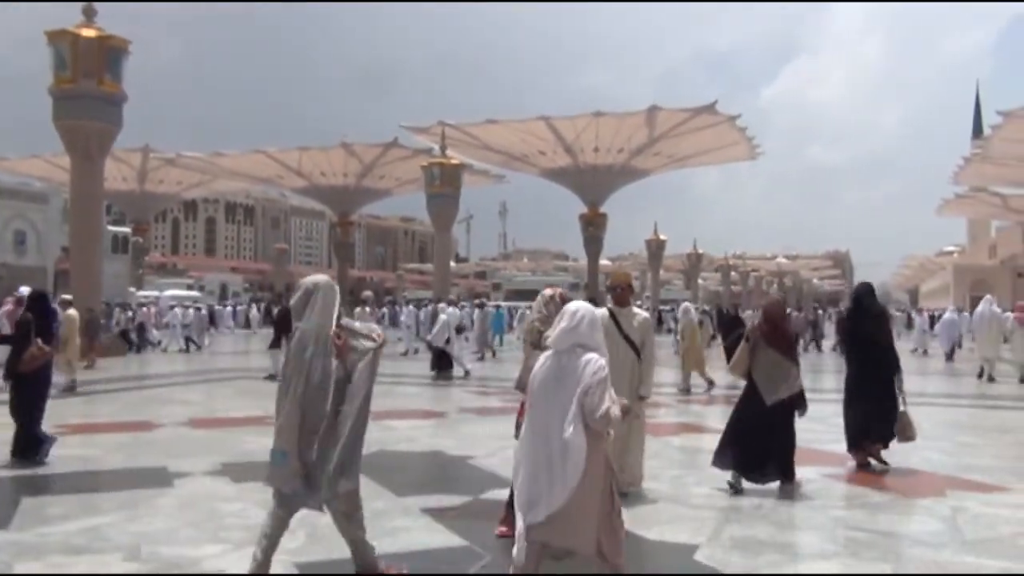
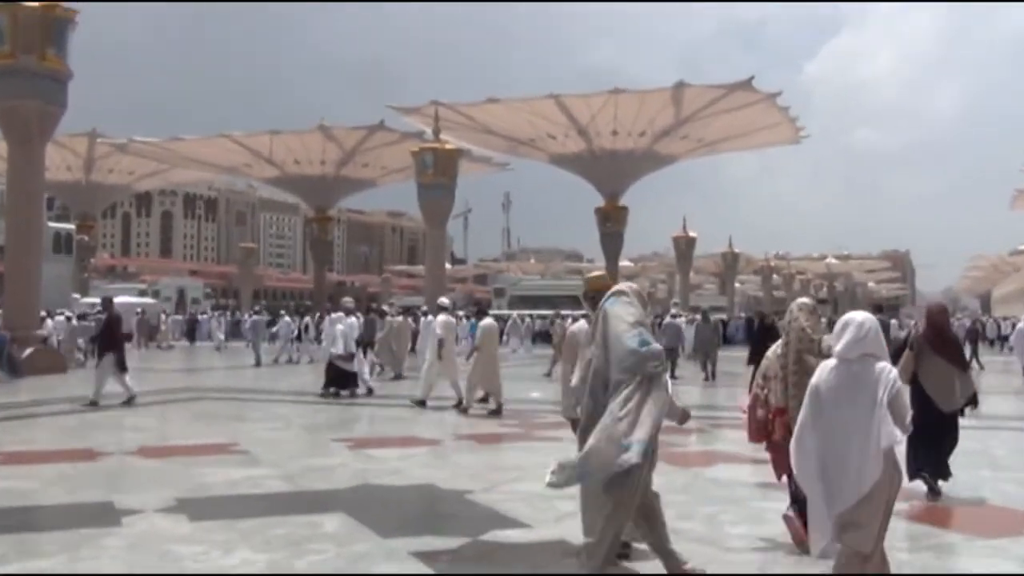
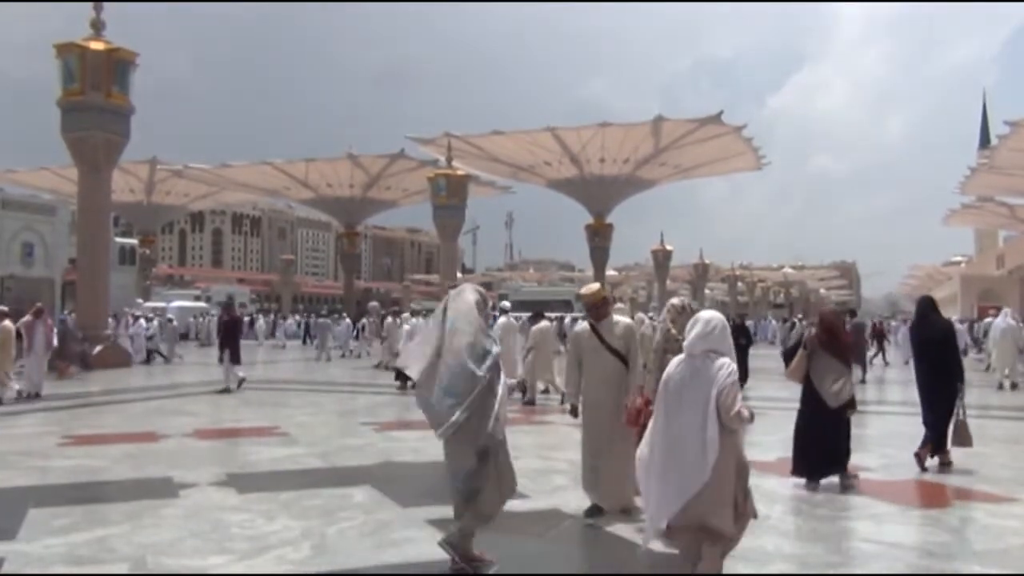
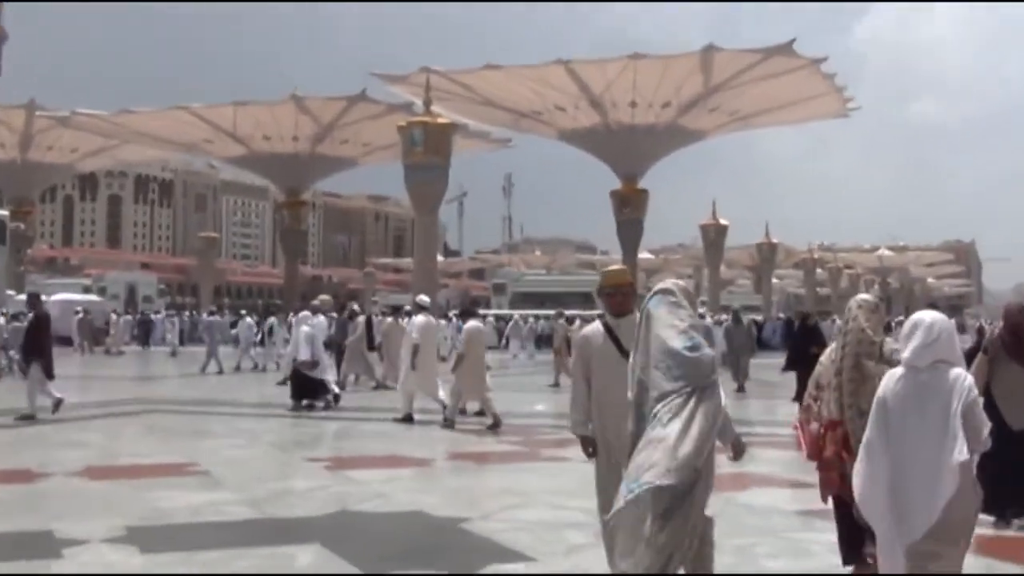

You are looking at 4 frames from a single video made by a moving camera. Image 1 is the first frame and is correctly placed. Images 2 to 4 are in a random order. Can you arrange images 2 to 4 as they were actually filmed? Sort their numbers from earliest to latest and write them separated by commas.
3, 2, 4
